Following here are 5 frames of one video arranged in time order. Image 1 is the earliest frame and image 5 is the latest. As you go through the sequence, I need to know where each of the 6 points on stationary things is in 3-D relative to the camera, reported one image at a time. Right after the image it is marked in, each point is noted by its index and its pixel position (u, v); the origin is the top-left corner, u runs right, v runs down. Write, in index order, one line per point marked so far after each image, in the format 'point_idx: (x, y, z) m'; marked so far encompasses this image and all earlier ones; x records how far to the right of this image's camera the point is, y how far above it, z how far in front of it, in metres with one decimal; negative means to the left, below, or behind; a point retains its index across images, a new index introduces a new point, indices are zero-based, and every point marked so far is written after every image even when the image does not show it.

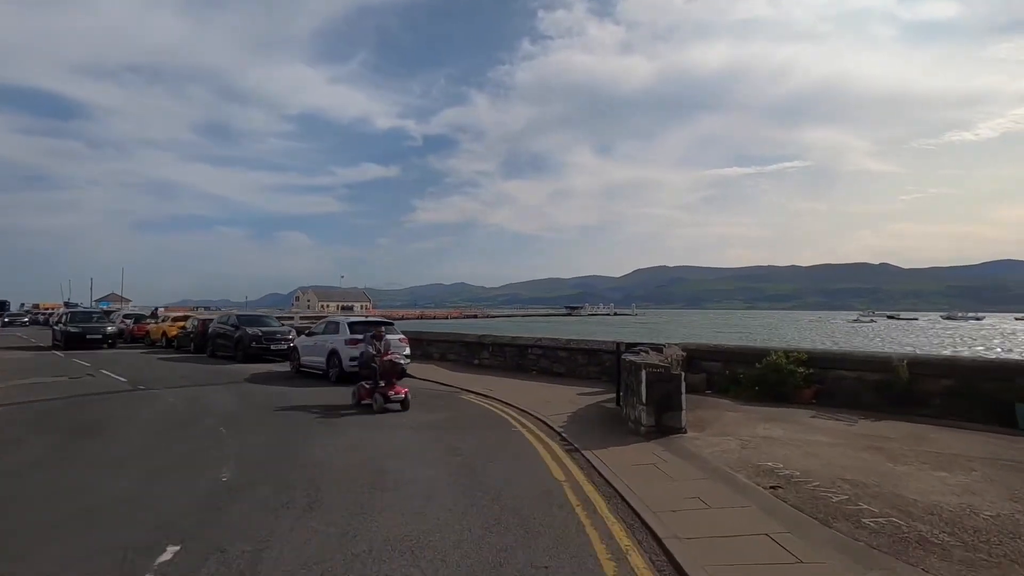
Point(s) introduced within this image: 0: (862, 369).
0: (+7.3, -1.7, +11.2) m
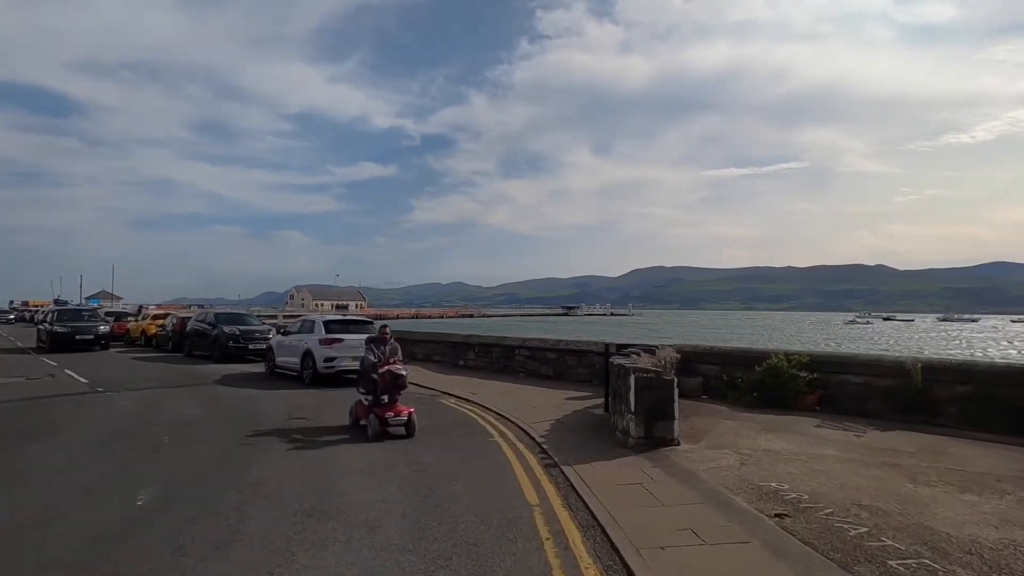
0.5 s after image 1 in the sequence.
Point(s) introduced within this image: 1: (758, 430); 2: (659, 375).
0: (+6.9, -1.7, +10.4) m
1: (+4.1, -2.4, +9.0) m
2: (+2.2, -1.3, +8.0) m
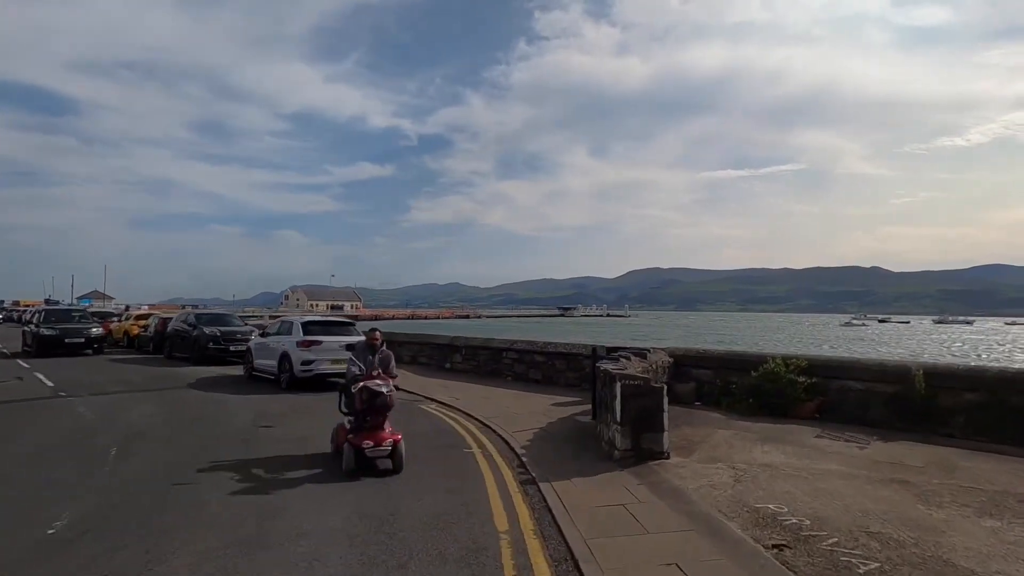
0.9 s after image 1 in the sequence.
0: (+6.6, -1.7, +9.8) m
1: (+3.8, -2.4, +8.4) m
2: (+1.8, -1.3, +7.3) m
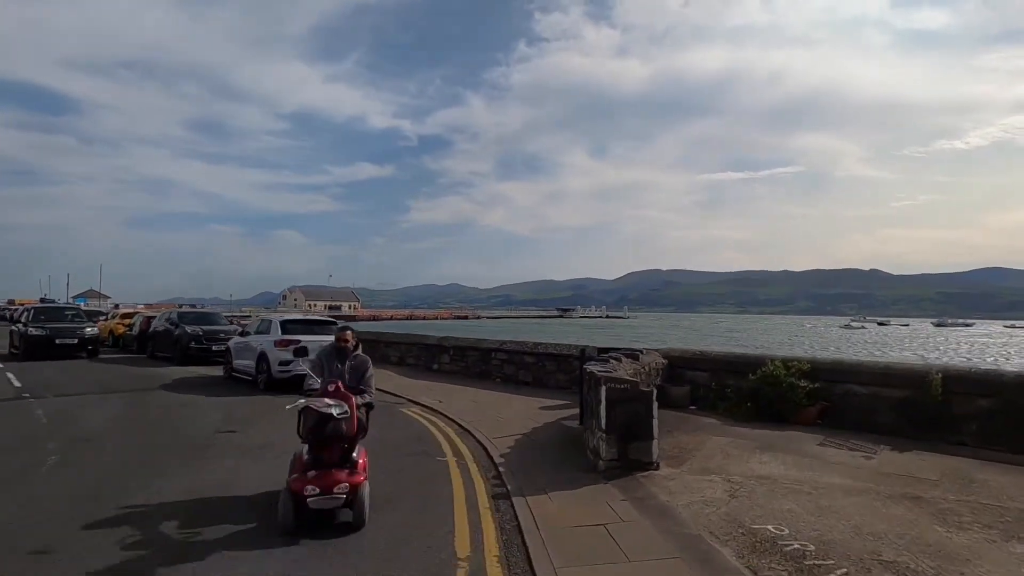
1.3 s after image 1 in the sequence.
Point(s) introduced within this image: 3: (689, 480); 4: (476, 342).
0: (+6.3, -1.6, +9.1) m
1: (+3.5, -2.3, +7.7) m
2: (+1.5, -1.2, +6.7) m
3: (+2.1, -2.3, +6.3) m
4: (-1.1, -1.7, +16.6) m
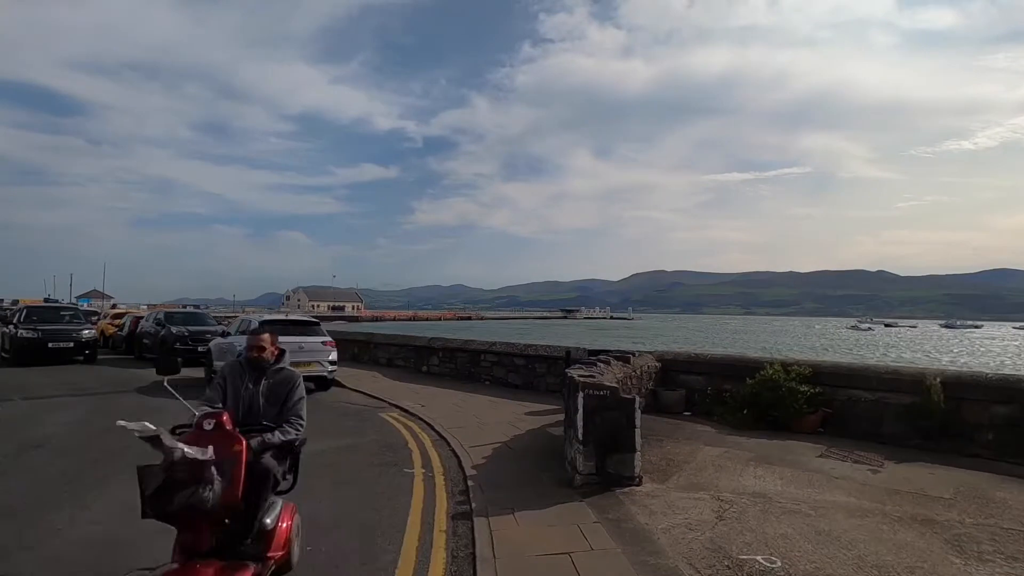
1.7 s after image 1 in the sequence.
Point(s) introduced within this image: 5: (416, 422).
0: (+5.9, -1.6, +8.5) m
1: (+3.1, -2.3, +7.1) m
2: (+1.2, -1.2, +6.1) m
3: (+1.7, -2.2, +5.7) m
4: (-1.4, -1.7, +16.0) m
5: (-1.9, -2.7, +10.8) m
